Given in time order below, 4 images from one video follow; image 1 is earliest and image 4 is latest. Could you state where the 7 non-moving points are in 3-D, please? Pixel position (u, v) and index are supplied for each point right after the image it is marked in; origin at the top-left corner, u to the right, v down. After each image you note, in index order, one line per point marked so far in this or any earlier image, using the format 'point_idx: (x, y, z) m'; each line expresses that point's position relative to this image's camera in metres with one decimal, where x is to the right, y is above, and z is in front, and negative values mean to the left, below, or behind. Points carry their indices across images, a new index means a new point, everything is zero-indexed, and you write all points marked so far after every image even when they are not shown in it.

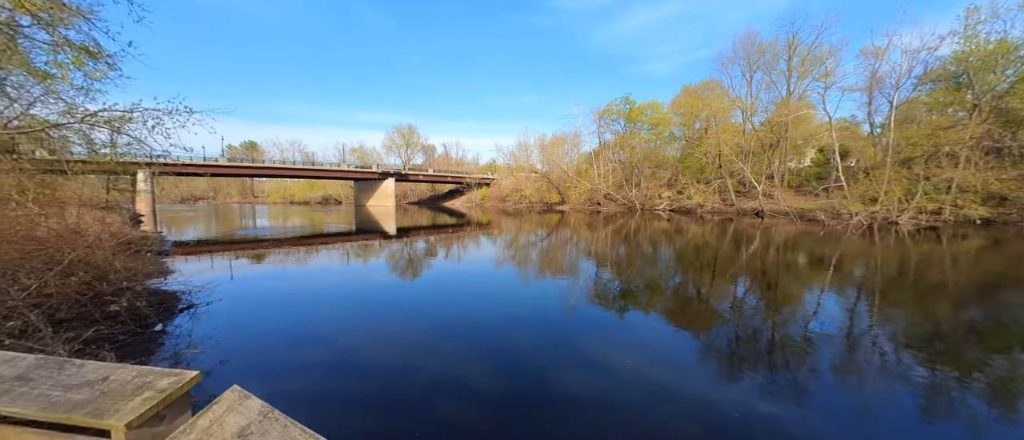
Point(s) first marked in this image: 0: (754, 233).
0: (+12.9, -0.7, +18.7) m
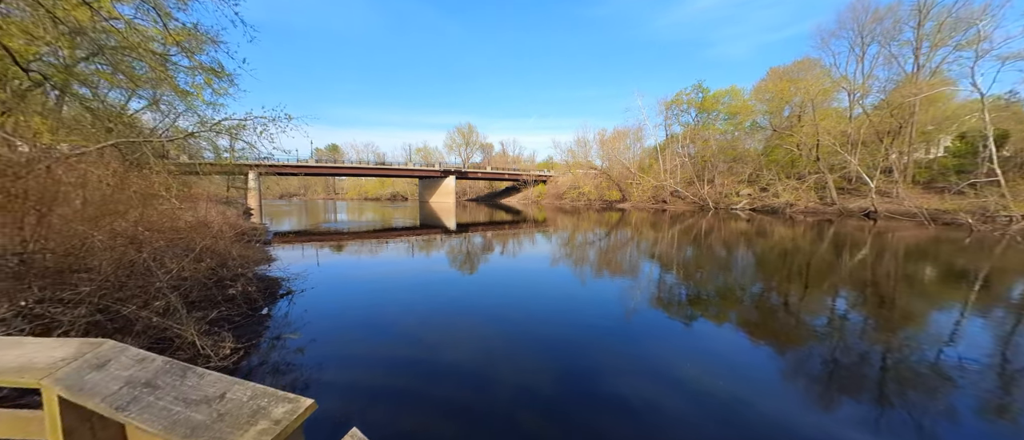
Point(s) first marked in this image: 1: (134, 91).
0: (+15.9, -0.7, +16.1) m
1: (-8.5, +2.8, +7.8) m
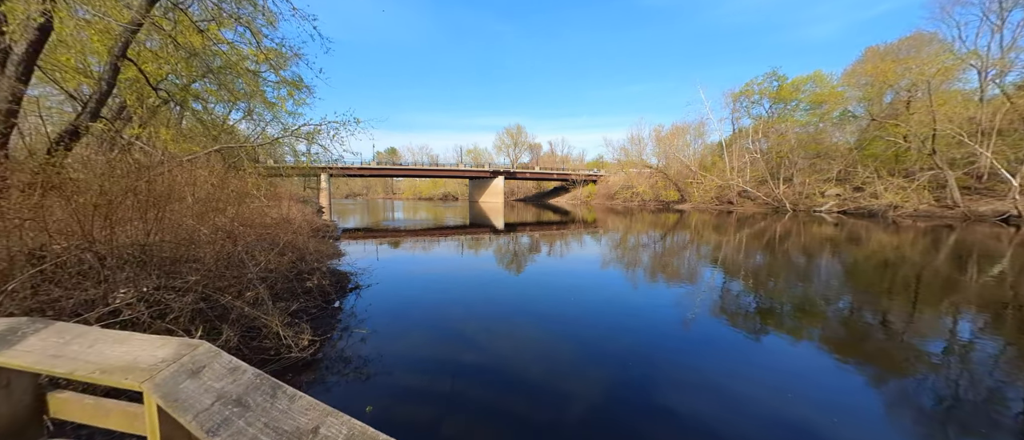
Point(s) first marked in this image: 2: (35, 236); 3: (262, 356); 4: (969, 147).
0: (+18.2, -1.0, +13.5) m
1: (-7.1, +2.9, +8.8) m
2: (-4.6, -0.1, +3.4) m
3: (-3.0, -1.7, +4.2) m
4: (+23.2, +3.6, +18.5) m
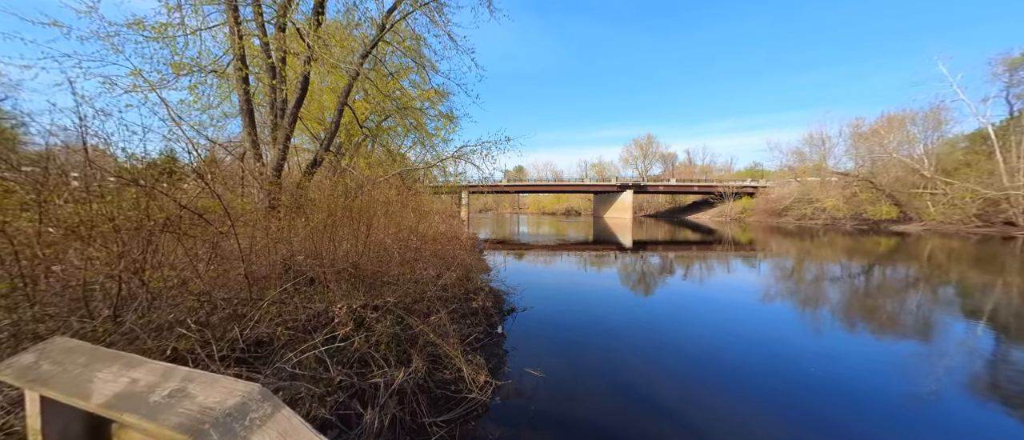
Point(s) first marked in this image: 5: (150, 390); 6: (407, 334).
0: (+22.3, -1.9, +5.1) m
1: (-2.8, +2.5, +9.9) m
2: (-2.5, -0.3, +3.9) m
3: (-0.8, -1.9, +4.0) m
4: (+28.9, +2.4, +8.1) m
5: (-1.3, -0.6, +1.2) m
6: (-1.4, -1.4, +4.4) m
